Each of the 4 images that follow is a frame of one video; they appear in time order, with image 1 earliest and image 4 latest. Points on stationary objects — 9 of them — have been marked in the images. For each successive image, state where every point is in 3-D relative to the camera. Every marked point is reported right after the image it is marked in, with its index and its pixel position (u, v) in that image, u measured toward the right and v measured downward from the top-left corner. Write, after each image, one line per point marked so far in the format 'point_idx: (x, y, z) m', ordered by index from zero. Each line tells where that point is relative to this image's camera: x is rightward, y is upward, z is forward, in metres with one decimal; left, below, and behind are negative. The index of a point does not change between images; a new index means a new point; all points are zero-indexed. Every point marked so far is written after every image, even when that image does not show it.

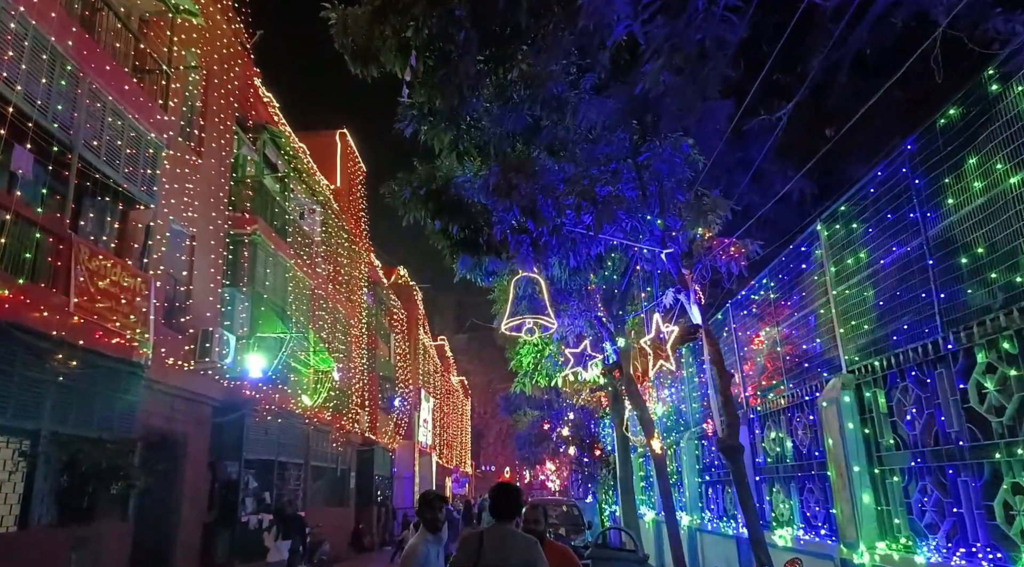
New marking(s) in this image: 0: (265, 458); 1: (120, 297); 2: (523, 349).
0: (-5.8, -4.1, +17.7) m
1: (-6.0, -0.2, +11.5) m
2: (+0.4, -1.5, +17.9) m
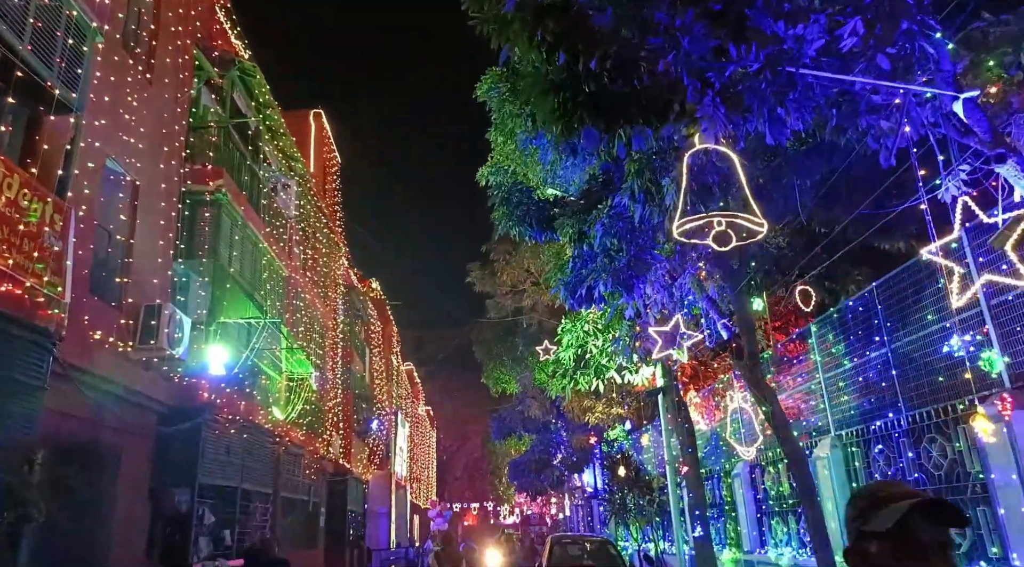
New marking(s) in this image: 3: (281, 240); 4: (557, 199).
0: (-5.1, -3.6, +13.4) m
1: (-4.9, +0.6, +7.4) m
2: (+1.1, -1.1, +14.1) m
3: (-5.1, +0.9, +16.6) m
4: (+0.7, +1.3, +11.5) m
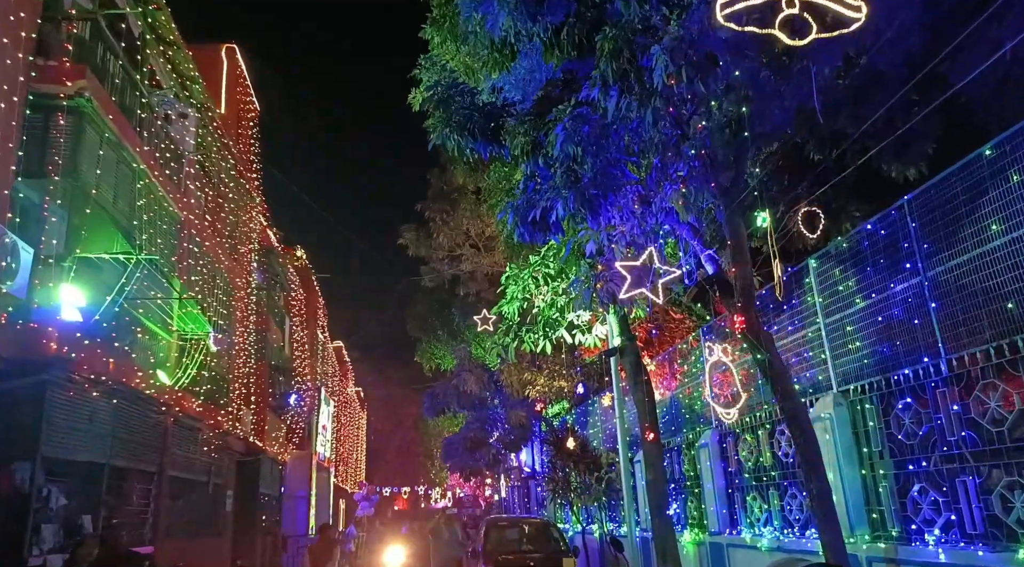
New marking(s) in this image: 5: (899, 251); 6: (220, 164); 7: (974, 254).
0: (-6.1, -2.5, +10.8) m
1: (-5.3, +1.5, +4.8) m
2: (0.0, -0.1, +12.0) m
3: (-6.3, +2.0, +13.9) m
4: (-0.1, +2.2, +9.3) m
5: (+3.6, +0.3, +7.1) m
6: (-6.8, +2.8, +17.5) m
7: (+3.8, +0.3, +6.2) m
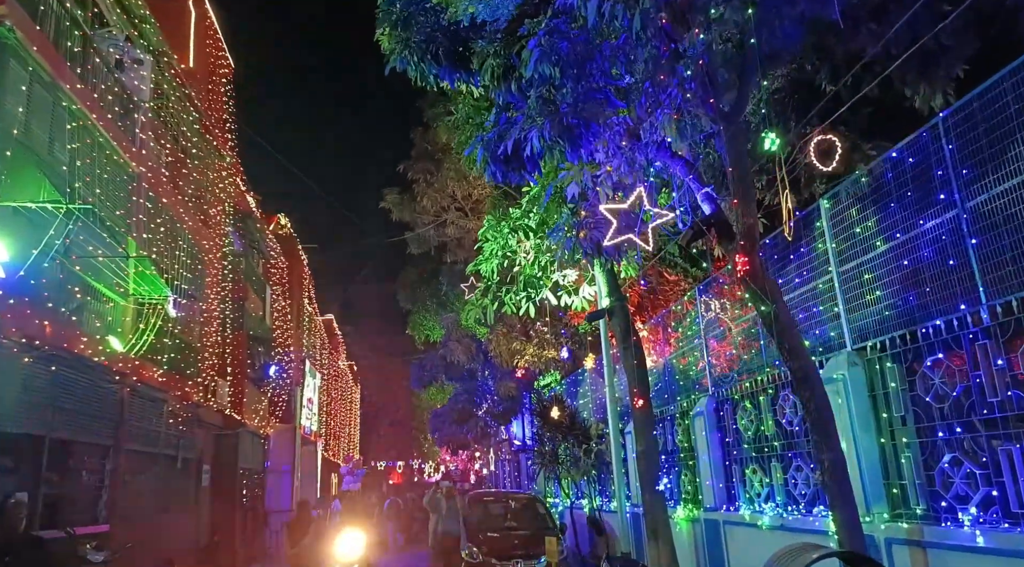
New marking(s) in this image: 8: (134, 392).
0: (-6.4, -1.9, +9.8) m
1: (-5.6, +1.9, +3.7) m
2: (-0.3, +0.5, +10.9) m
3: (-6.6, +2.7, +12.7) m
4: (-0.4, +2.8, +8.2) m
5: (+3.3, +0.8, +6.0) m
6: (-7.1, +3.6, +16.3) m
7: (+3.5, +0.7, +5.1) m
8: (-6.8, -1.9, +13.6) m
